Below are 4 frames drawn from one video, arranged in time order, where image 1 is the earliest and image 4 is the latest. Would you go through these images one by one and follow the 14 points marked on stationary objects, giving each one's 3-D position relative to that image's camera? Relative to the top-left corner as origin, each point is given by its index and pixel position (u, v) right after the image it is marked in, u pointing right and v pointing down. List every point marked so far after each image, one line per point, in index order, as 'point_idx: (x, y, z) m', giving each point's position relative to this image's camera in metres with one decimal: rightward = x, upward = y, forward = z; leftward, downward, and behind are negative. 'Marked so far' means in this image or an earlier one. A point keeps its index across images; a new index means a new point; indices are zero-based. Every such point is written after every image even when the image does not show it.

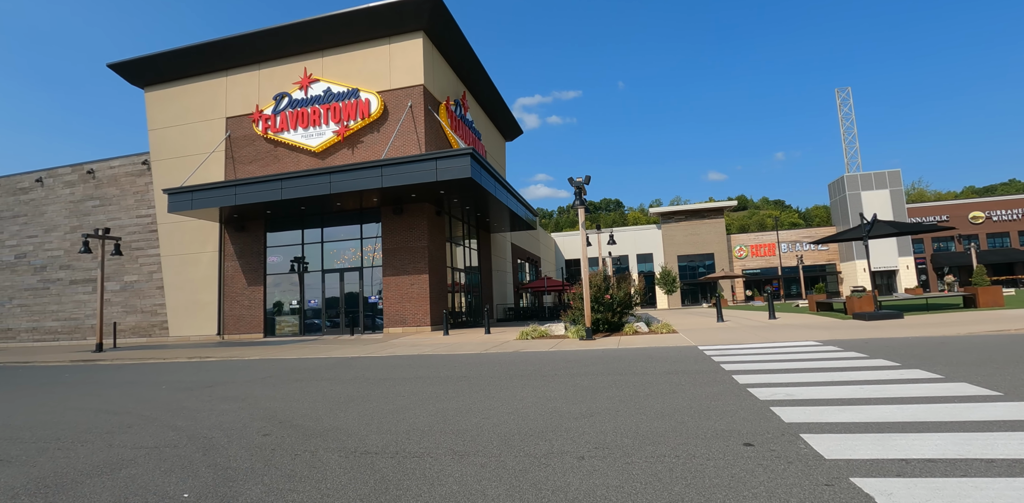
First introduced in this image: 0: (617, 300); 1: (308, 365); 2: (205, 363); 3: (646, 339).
0: (+3.3, -1.5, +14.9) m
1: (-4.8, -2.6, +11.2) m
2: (-8.0, -2.9, +12.5) m
3: (+3.7, -2.4, +13.1) m
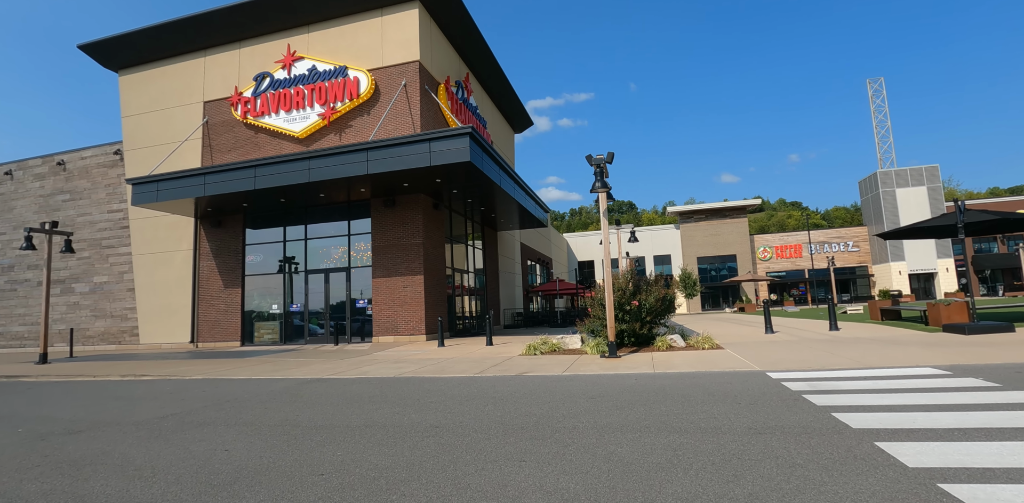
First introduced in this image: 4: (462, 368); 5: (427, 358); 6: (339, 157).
0: (+3.4, -1.4, +12.1) m
1: (-4.7, -2.5, +8.6) m
2: (-7.9, -2.8, +10.0) m
3: (+3.8, -2.3, +10.3) m
4: (-1.1, -2.5, +10.4) m
5: (-2.2, -2.8, +12.6) m
6: (-6.0, +3.3, +16.5) m
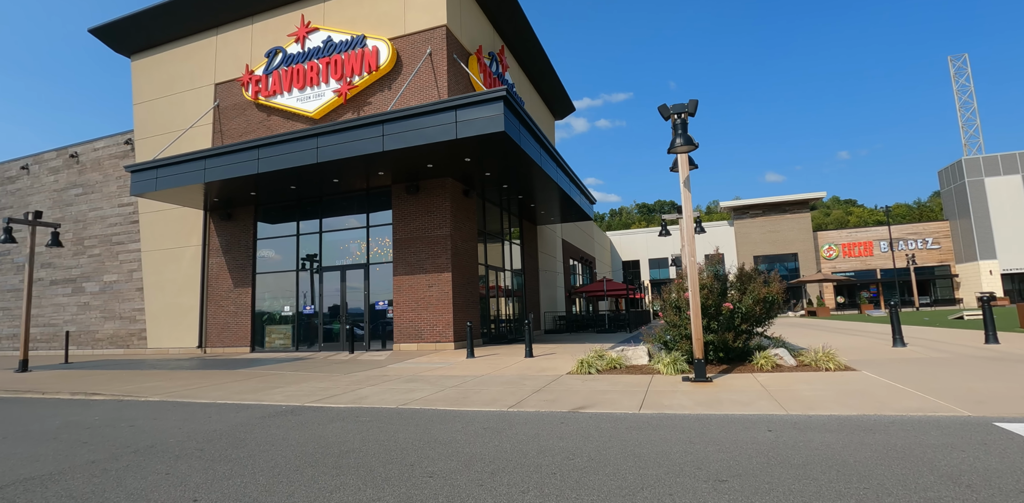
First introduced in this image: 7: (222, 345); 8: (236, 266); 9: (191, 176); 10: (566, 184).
0: (+4.3, -1.1, +8.9) m
1: (-4.1, -2.2, +6.1) m
2: (-7.2, -2.6, +7.7) m
3: (+4.5, -2.0, +7.1) m
4: (-0.3, -2.3, +7.5) m
5: (-1.3, -2.6, +9.8) m
6: (-4.7, +3.5, +14.1) m
7: (-11.1, -3.6, +18.3) m
8: (-10.7, -0.5, +18.6) m
9: (-10.6, +2.5, +15.8) m
10: (+2.1, +2.7, +19.0) m
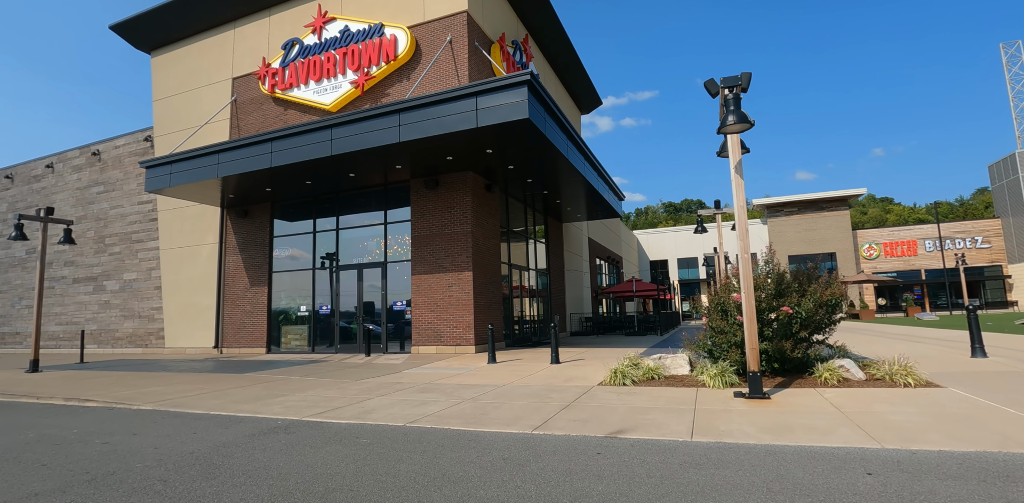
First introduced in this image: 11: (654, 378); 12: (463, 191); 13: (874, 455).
0: (+4.7, -1.1, +7.8) m
1: (-3.8, -2.2, +5.3) m
2: (-6.8, -2.5, +7.1) m
3: (+4.8, -1.9, +5.9) m
4: (0.0, -2.2, +6.6) m
5: (-0.8, -2.5, +8.9) m
6: (-4.1, +3.6, +13.4) m
7: (-10.2, -3.5, +17.9) m
8: (-9.8, -0.5, +18.1) m
9: (-9.8, +2.6, +15.3) m
10: (+3.0, +2.8, +17.9) m
11: (+2.5, -2.2, +8.5) m
12: (-1.6, +2.0, +15.5) m
13: (+3.2, -1.8, +4.3) m
